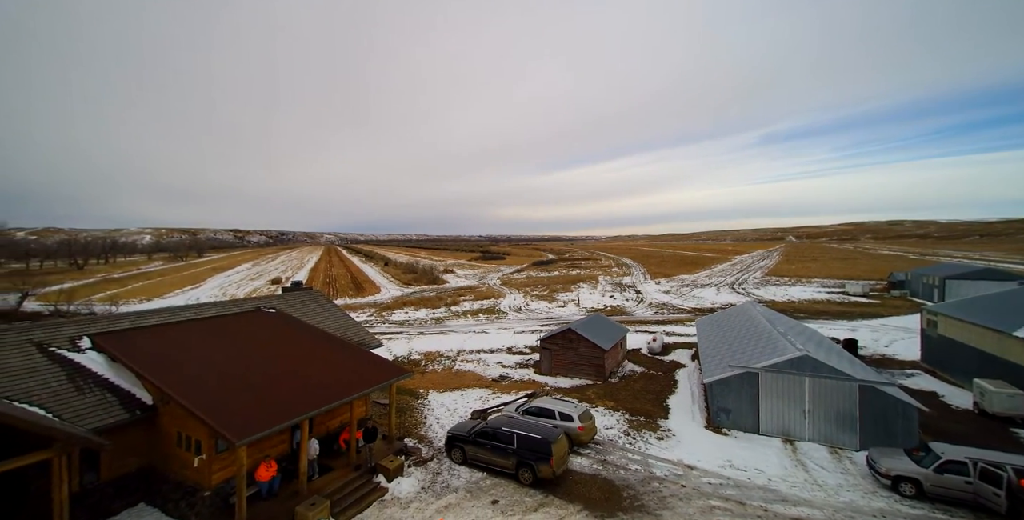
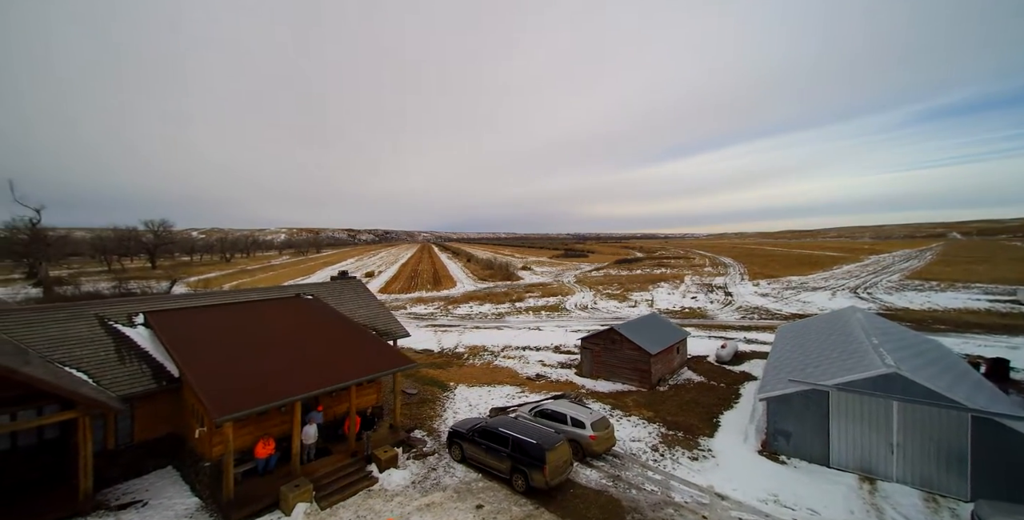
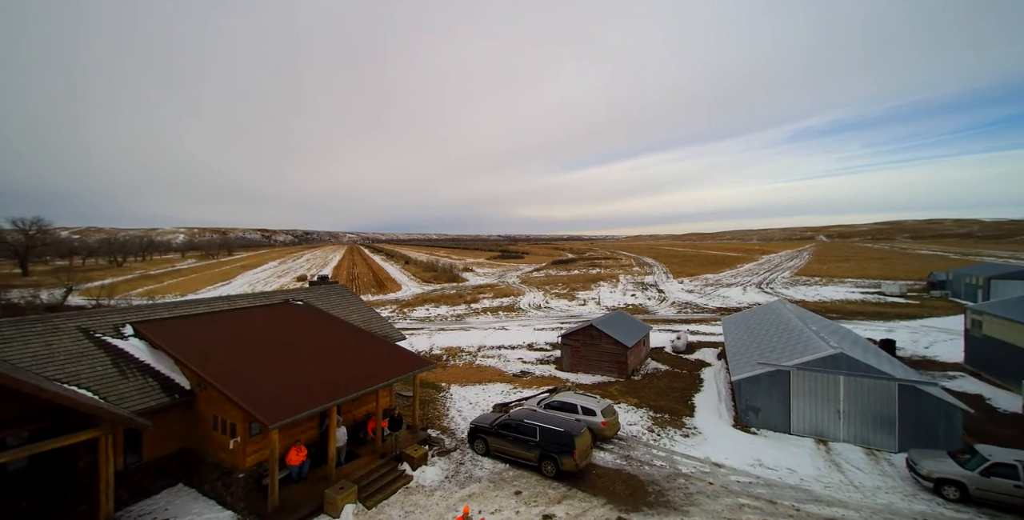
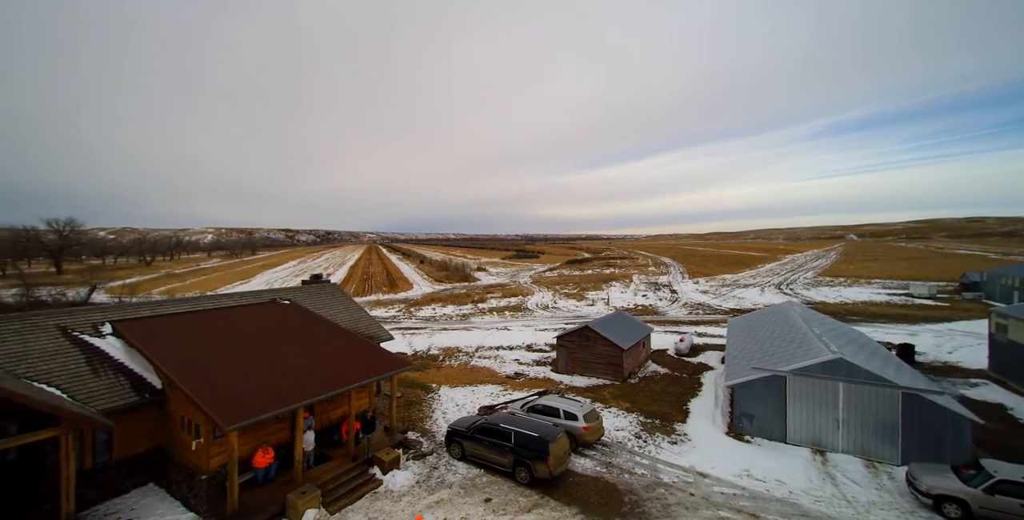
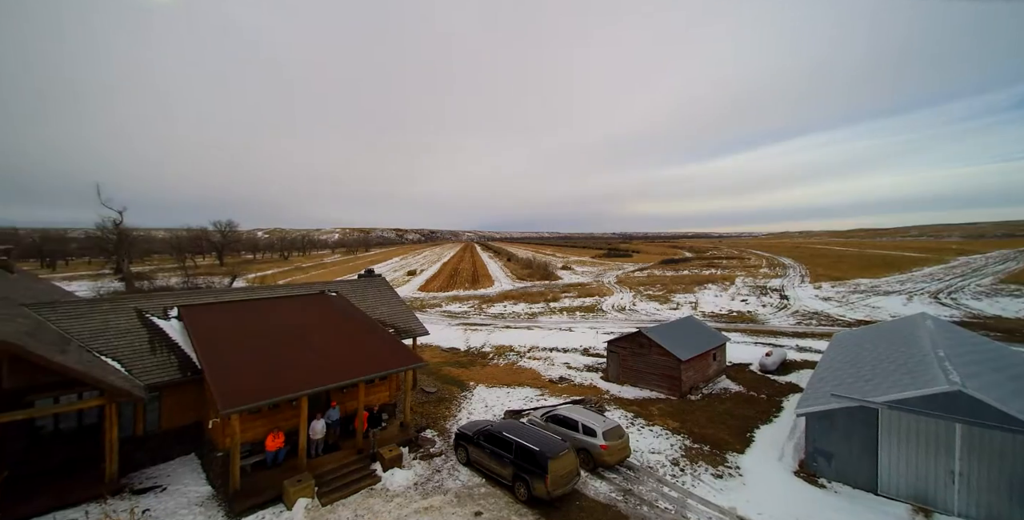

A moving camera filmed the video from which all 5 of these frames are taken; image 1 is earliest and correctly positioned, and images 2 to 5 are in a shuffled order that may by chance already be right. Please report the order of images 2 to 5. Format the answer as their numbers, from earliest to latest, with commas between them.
3, 4, 2, 5
